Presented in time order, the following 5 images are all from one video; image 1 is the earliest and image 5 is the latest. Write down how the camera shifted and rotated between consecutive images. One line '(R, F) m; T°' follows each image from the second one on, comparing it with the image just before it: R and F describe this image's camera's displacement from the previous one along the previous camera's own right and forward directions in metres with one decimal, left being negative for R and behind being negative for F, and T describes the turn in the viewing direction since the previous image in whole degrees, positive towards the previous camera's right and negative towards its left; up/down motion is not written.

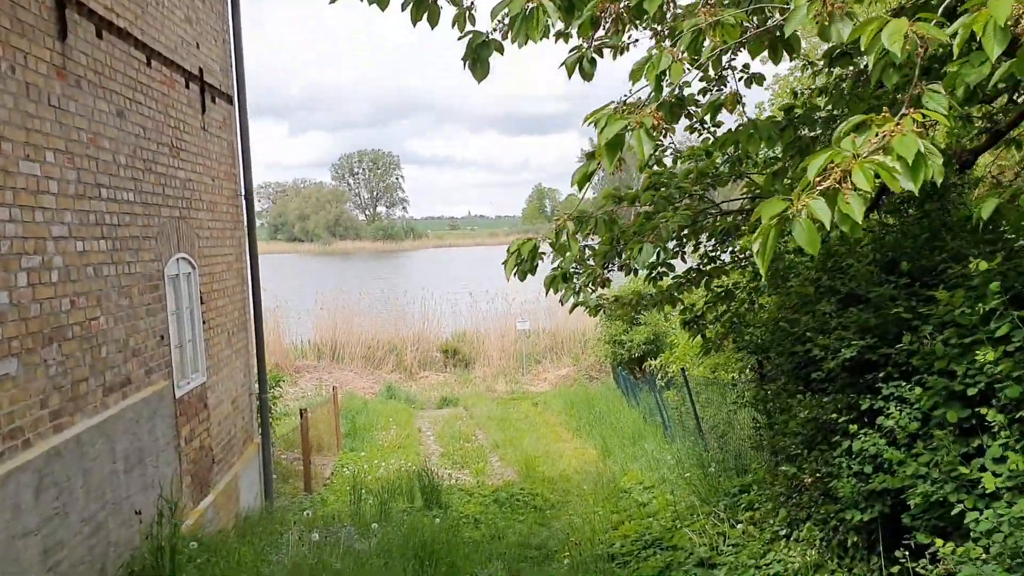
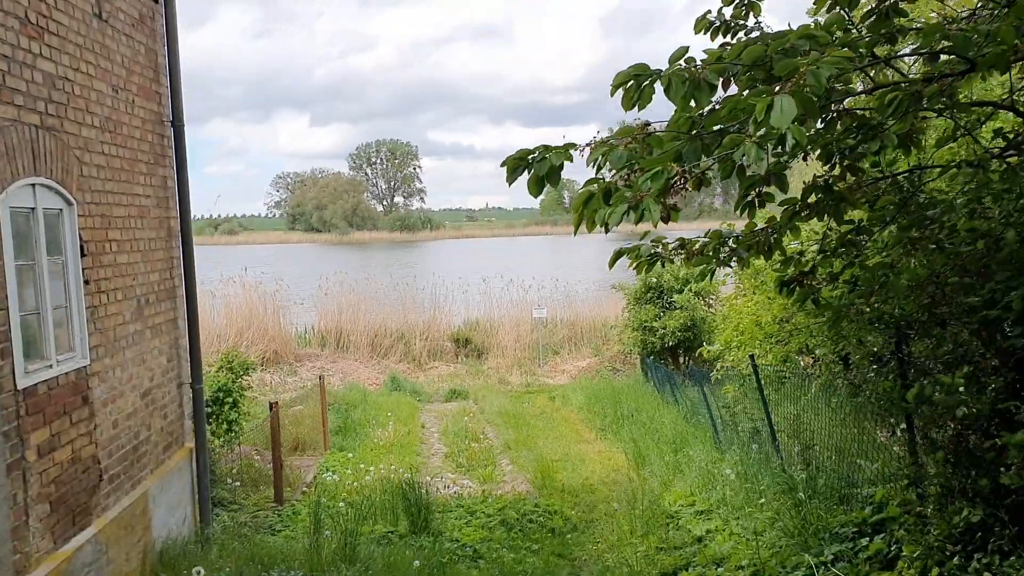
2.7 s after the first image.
(0.0, +1.7) m; -1°
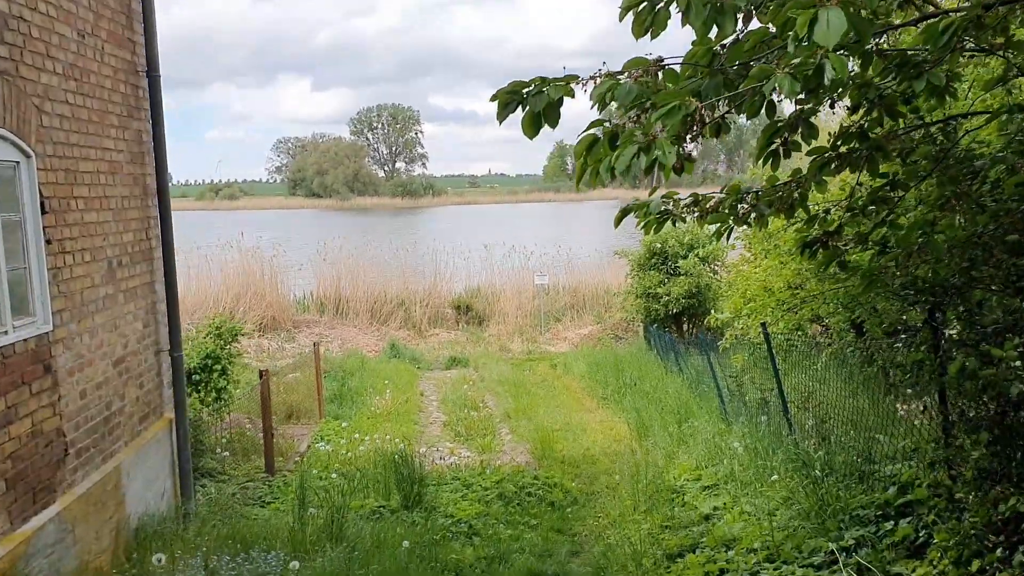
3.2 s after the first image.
(0.0, +0.3) m; 0°
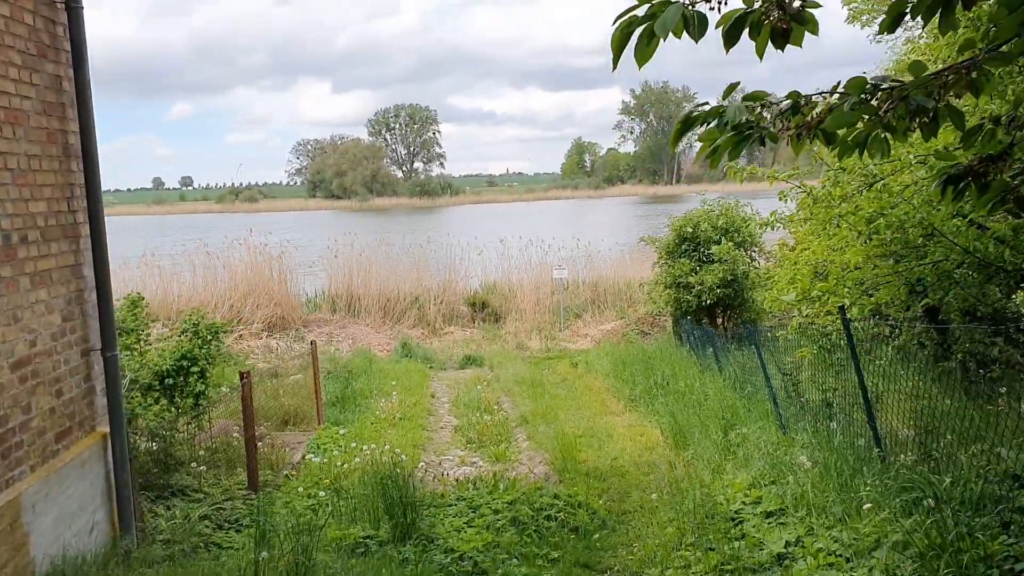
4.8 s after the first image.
(0.0, +1.0) m; -1°
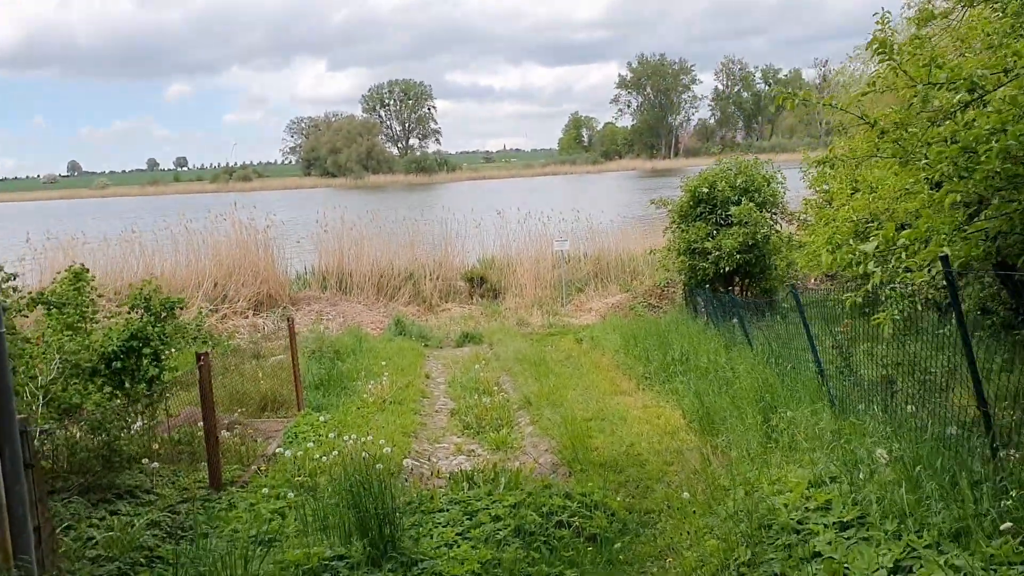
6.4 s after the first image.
(0.0, +0.9) m; 0°
